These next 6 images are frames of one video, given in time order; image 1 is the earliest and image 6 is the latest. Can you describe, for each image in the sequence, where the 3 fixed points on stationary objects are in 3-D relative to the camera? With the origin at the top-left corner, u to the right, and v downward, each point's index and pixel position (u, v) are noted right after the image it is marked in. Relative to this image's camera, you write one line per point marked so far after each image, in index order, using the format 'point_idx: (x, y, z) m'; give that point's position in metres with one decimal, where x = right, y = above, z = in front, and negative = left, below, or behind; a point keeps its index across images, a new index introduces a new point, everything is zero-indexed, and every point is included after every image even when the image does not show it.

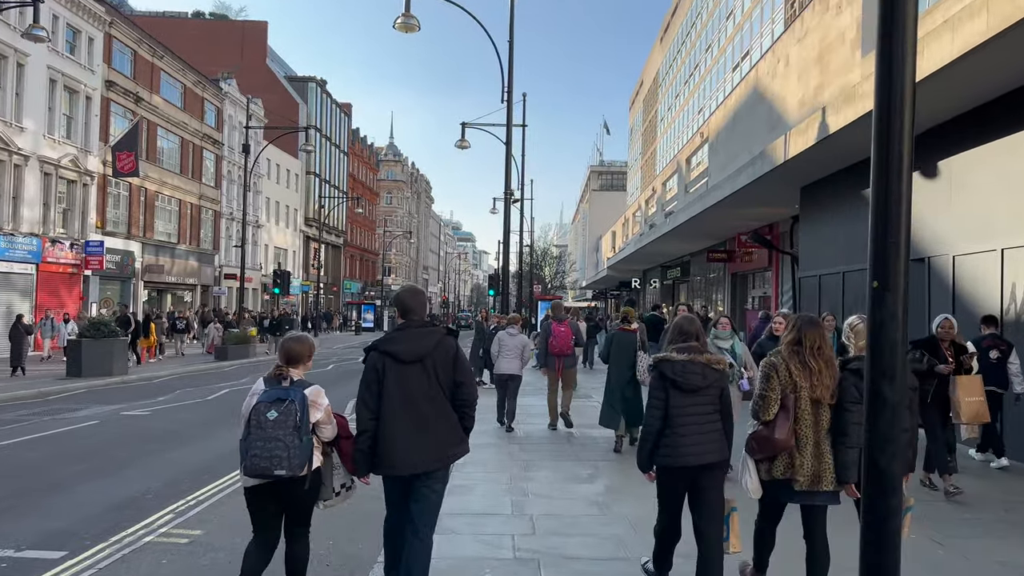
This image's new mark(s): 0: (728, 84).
0: (+5.3, +5.0, +19.0) m
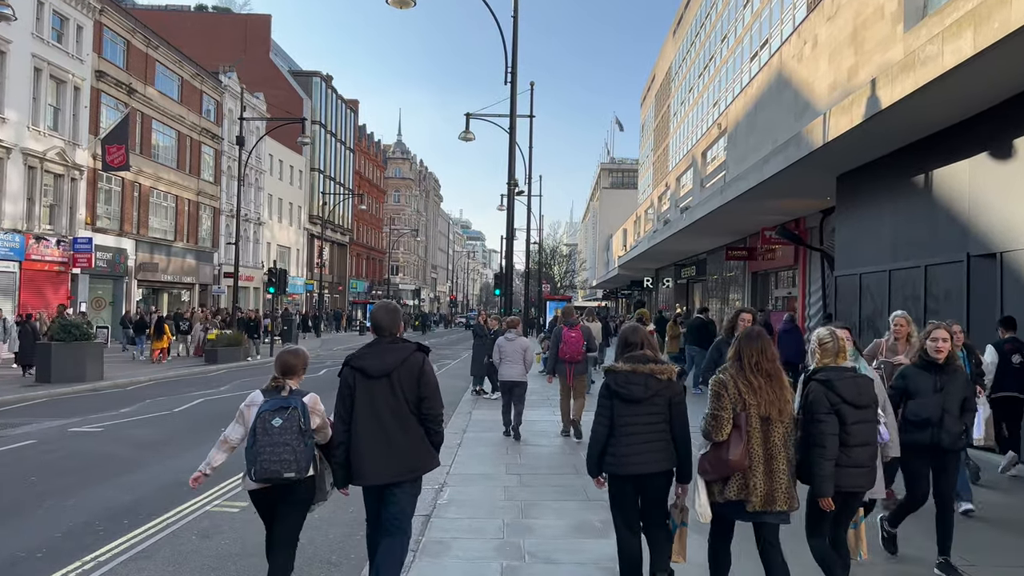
0: (+5.4, +5.0, +18.1) m
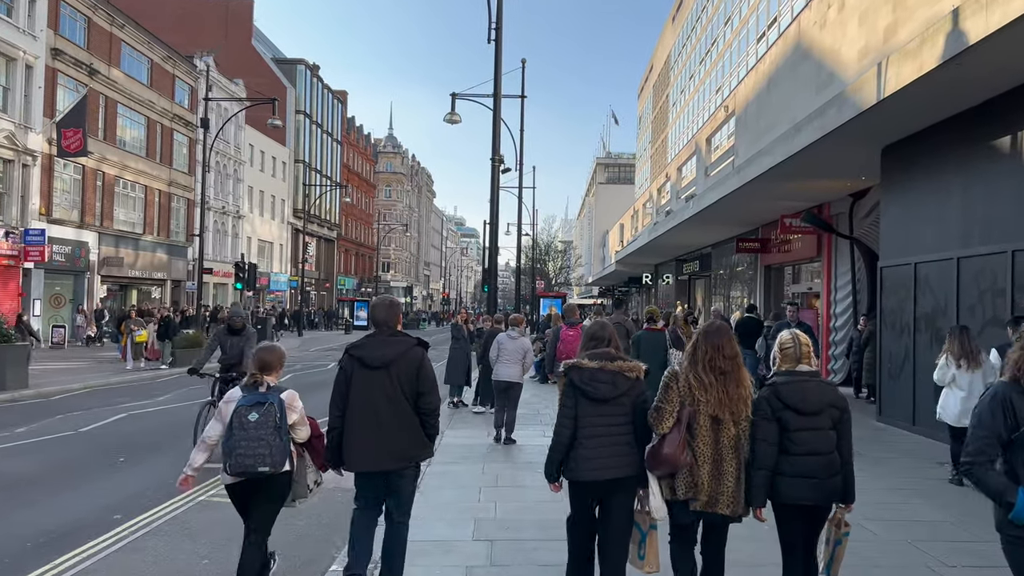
0: (+5.2, +5.1, +17.0) m
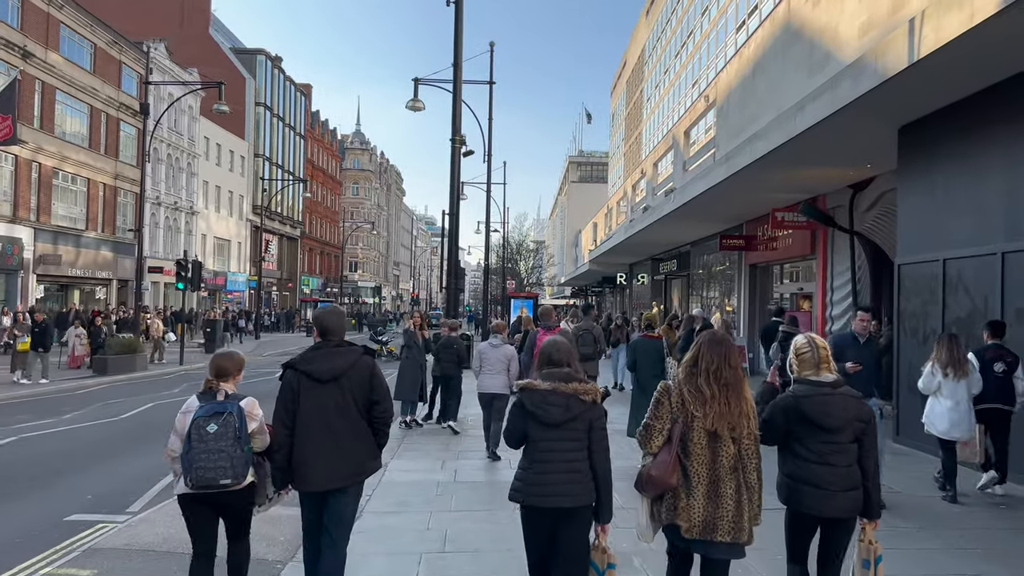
0: (+4.6, +5.1, +16.3) m
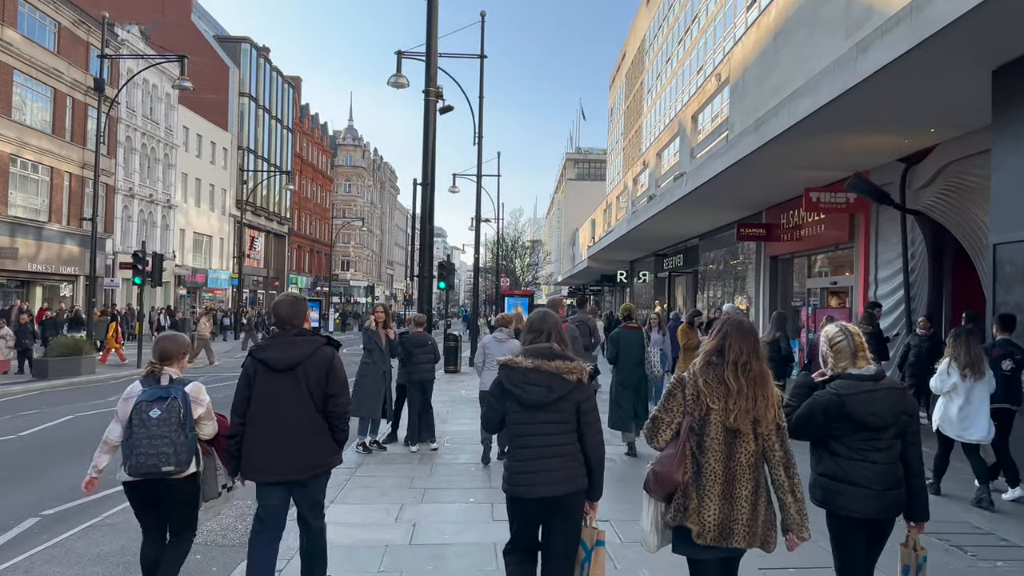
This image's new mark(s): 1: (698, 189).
0: (+4.5, +5.1, +15.2) m
1: (+3.4, +1.8, +15.0) m
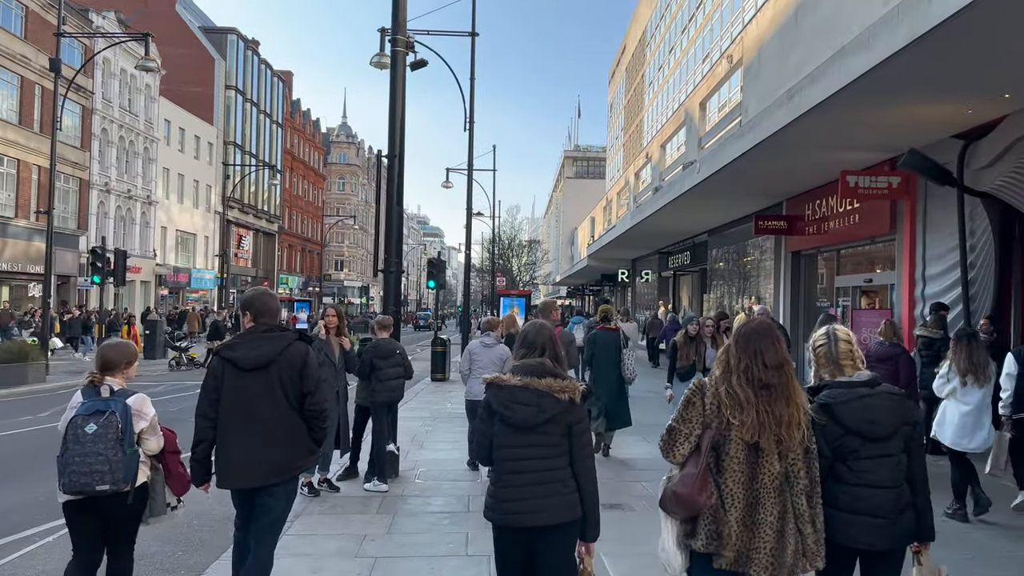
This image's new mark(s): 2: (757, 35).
0: (+4.4, +5.1, +14.3) m
1: (+3.3, +1.8, +14.1) m
2: (+3.7, +3.8, +12.1) m
